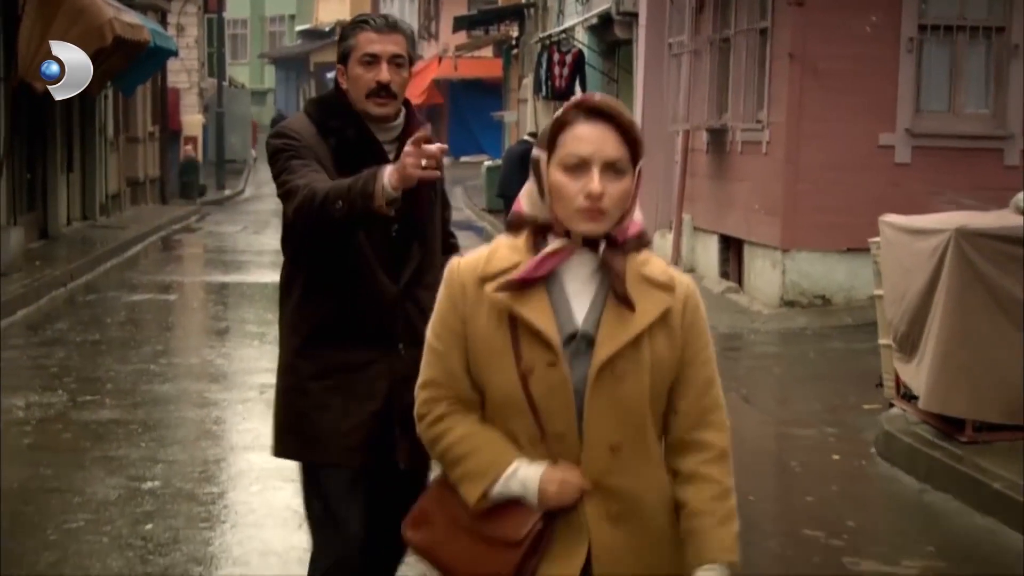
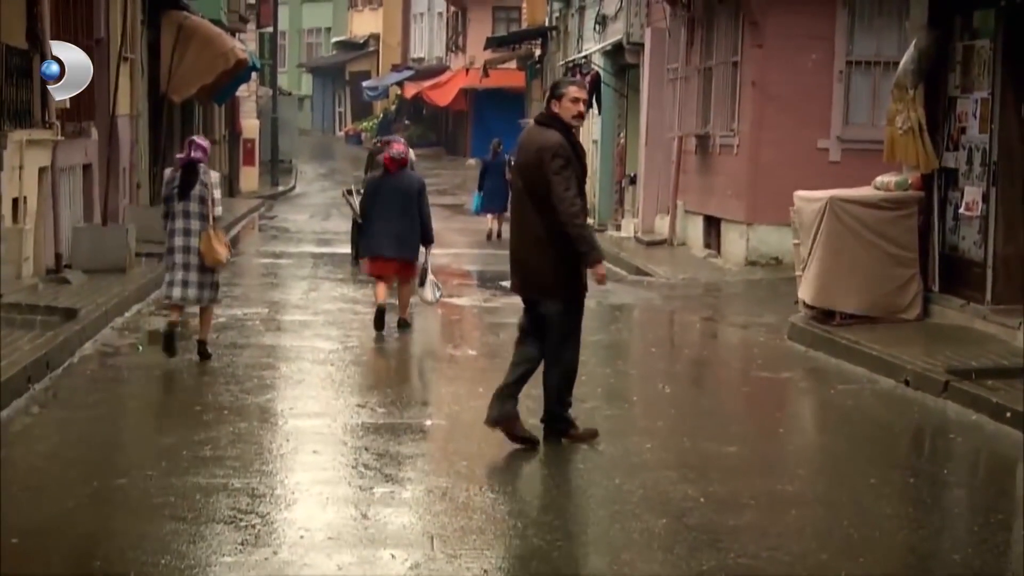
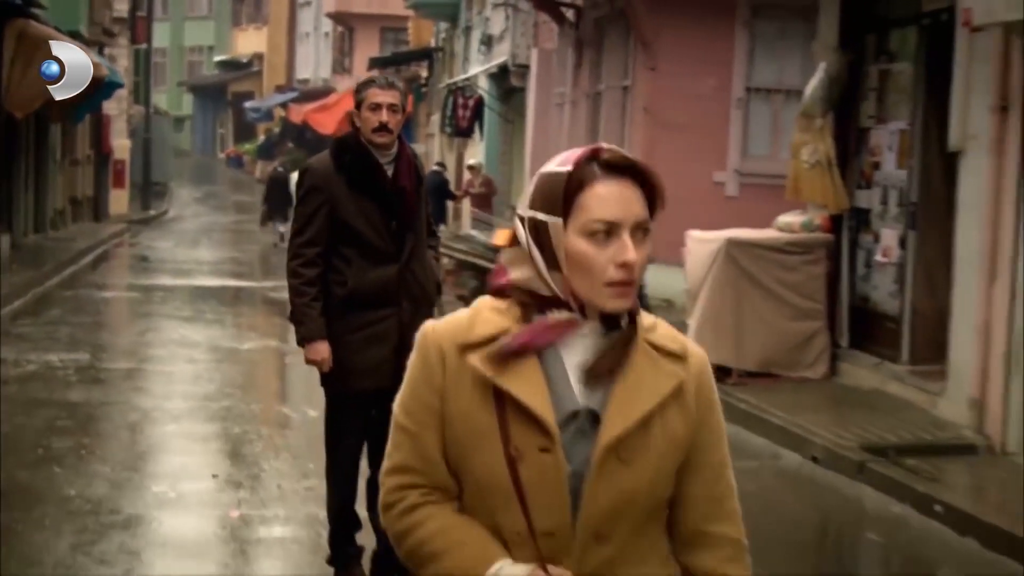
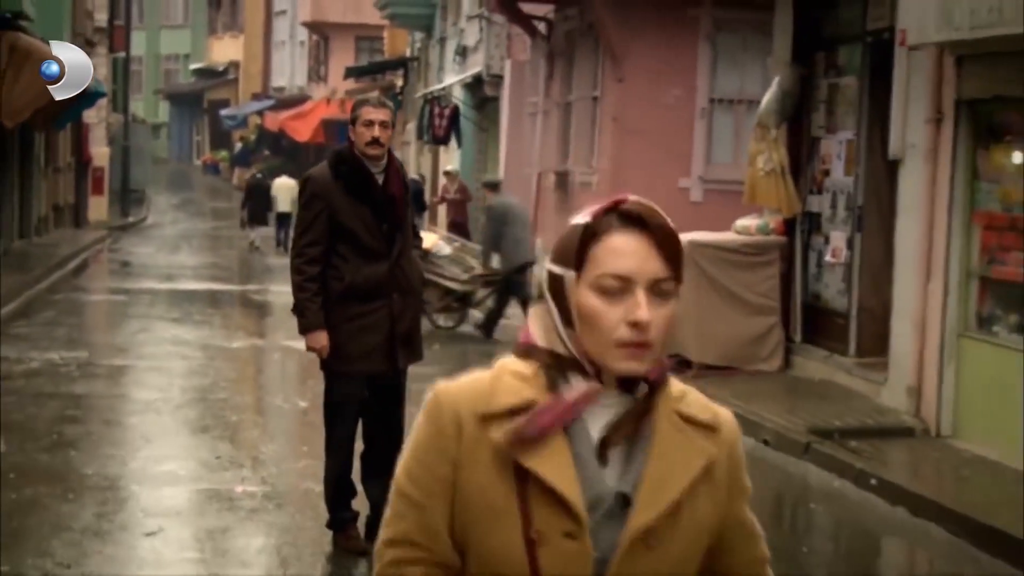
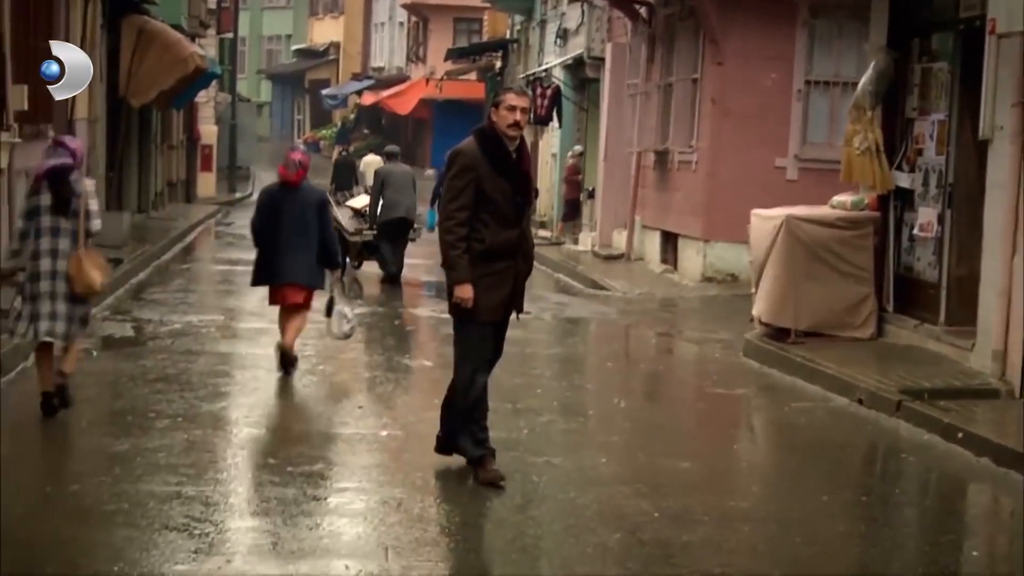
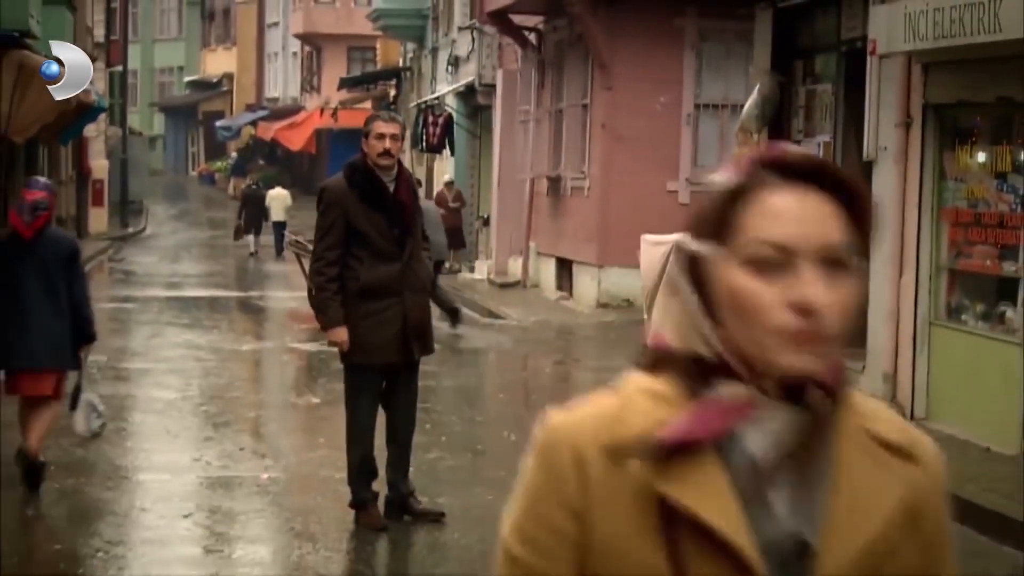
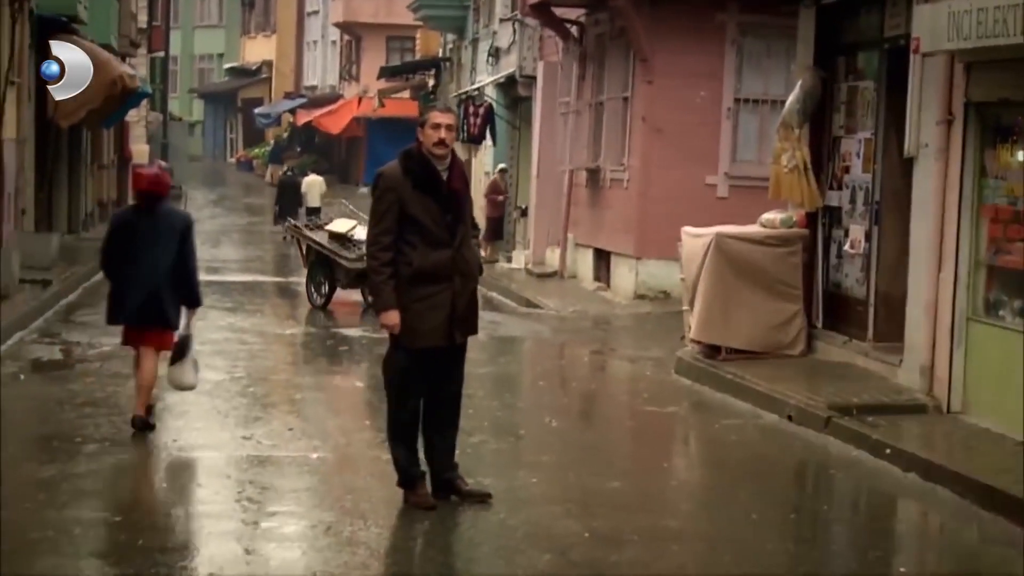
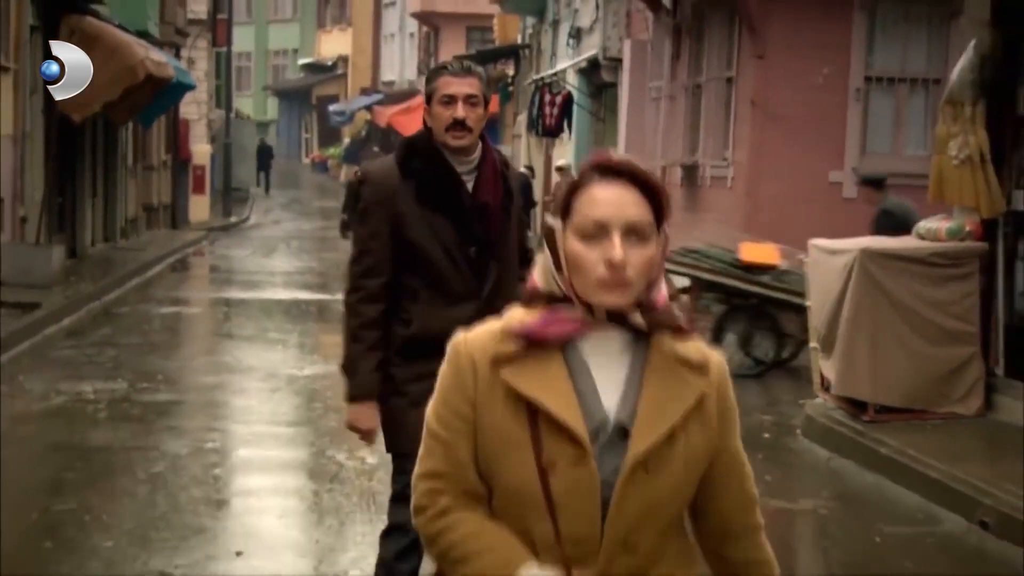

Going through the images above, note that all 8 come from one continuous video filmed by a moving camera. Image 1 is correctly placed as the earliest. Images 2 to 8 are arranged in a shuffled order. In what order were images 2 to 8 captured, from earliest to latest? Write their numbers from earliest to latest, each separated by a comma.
8, 3, 4, 6, 7, 5, 2
